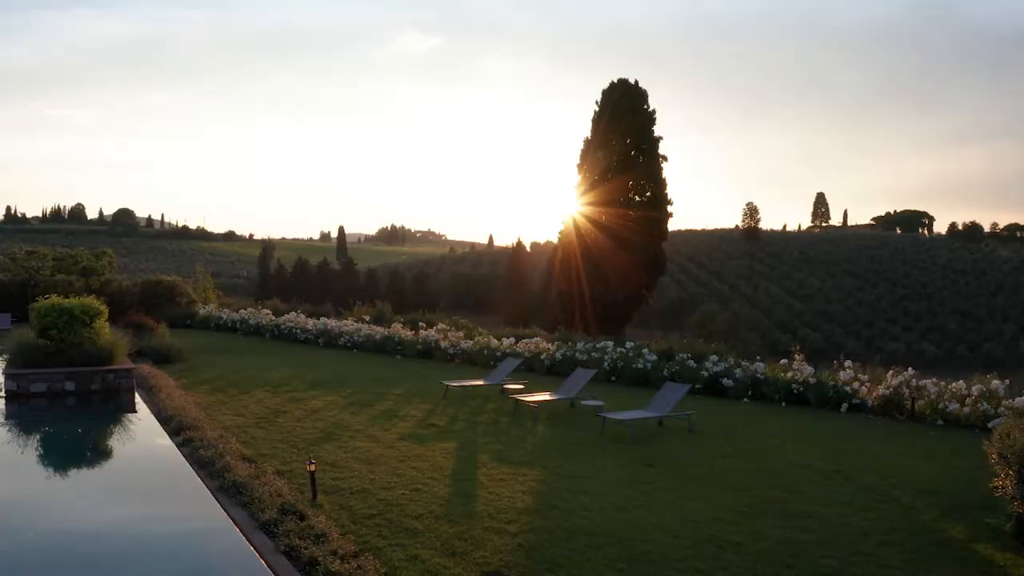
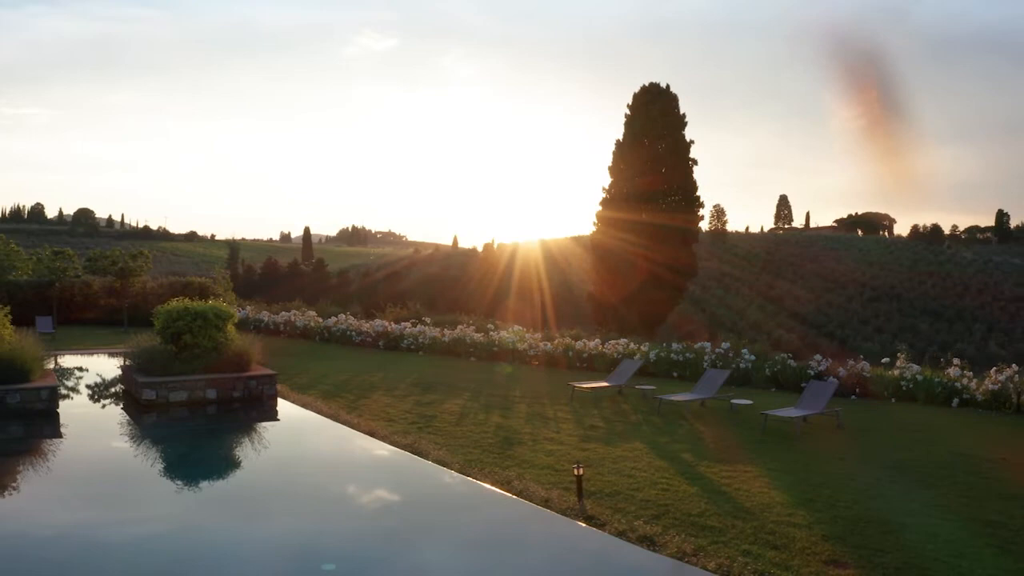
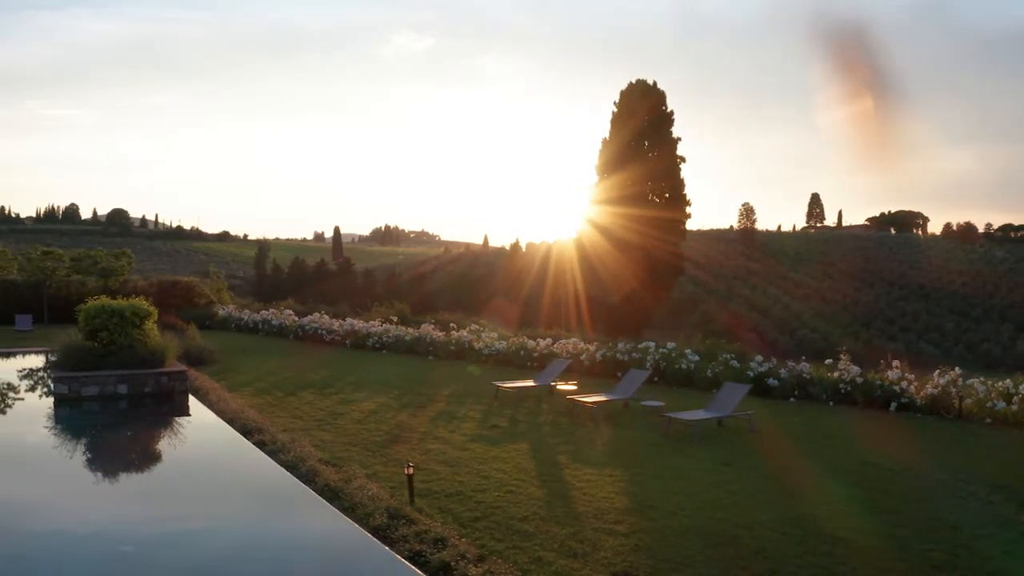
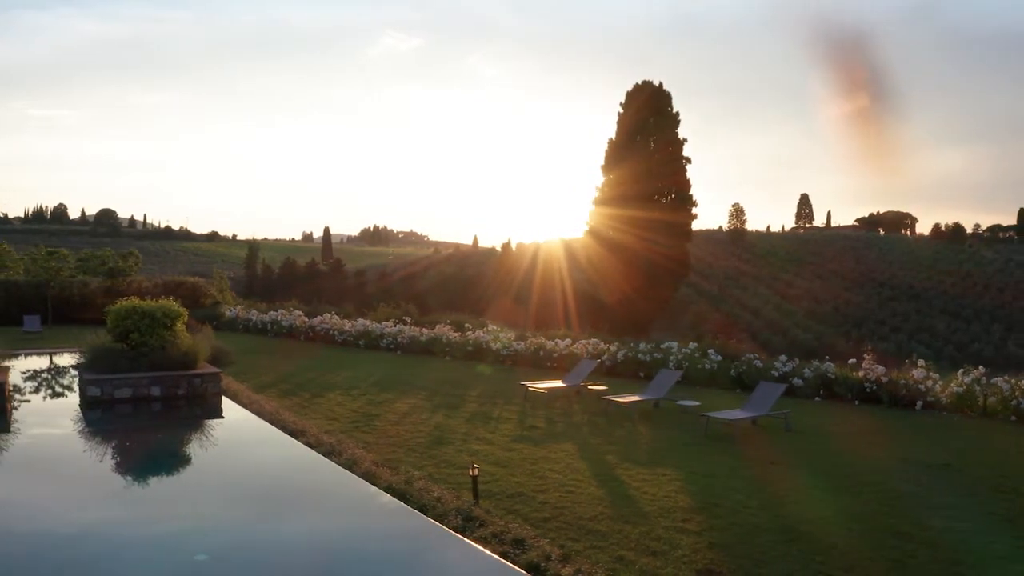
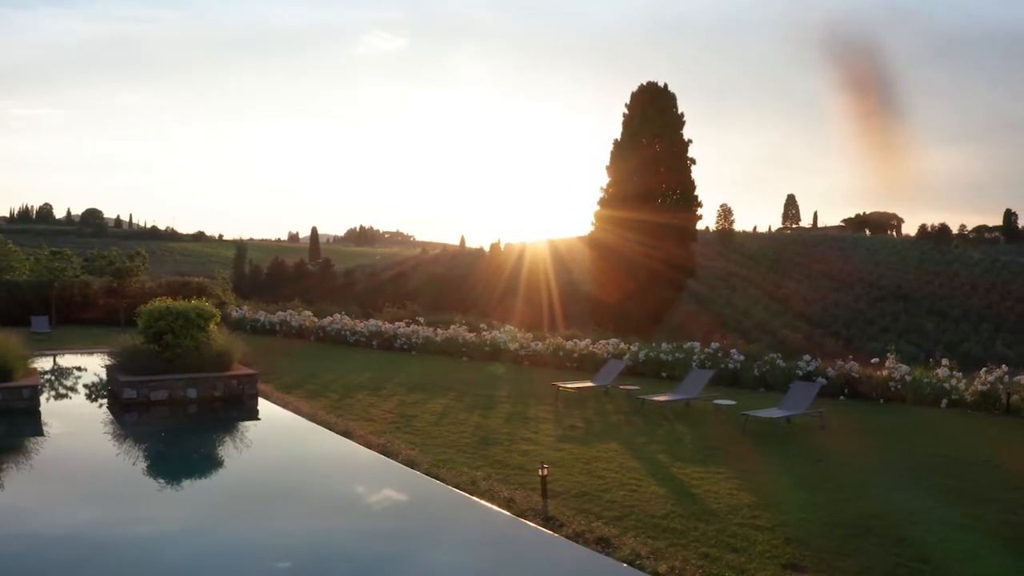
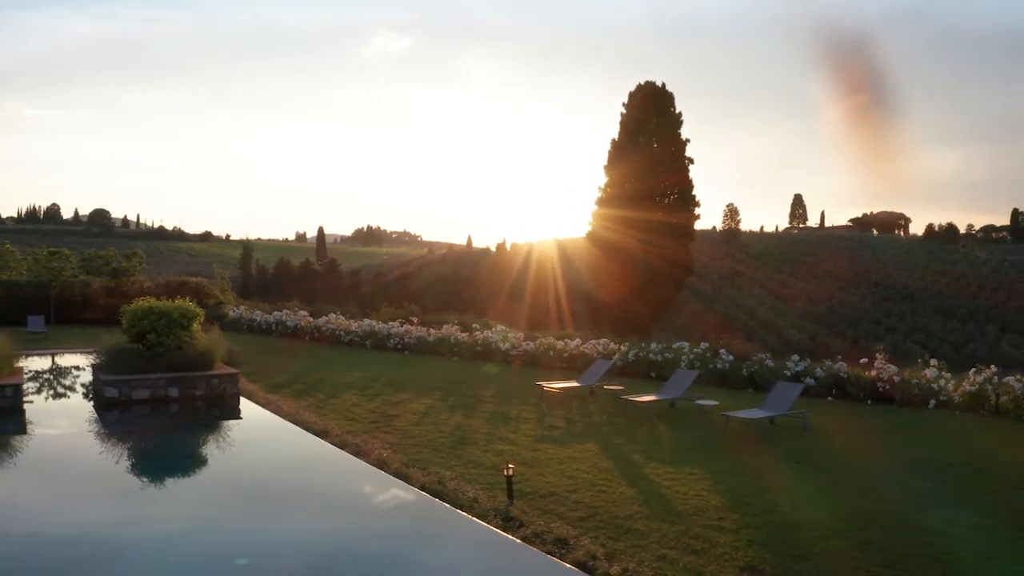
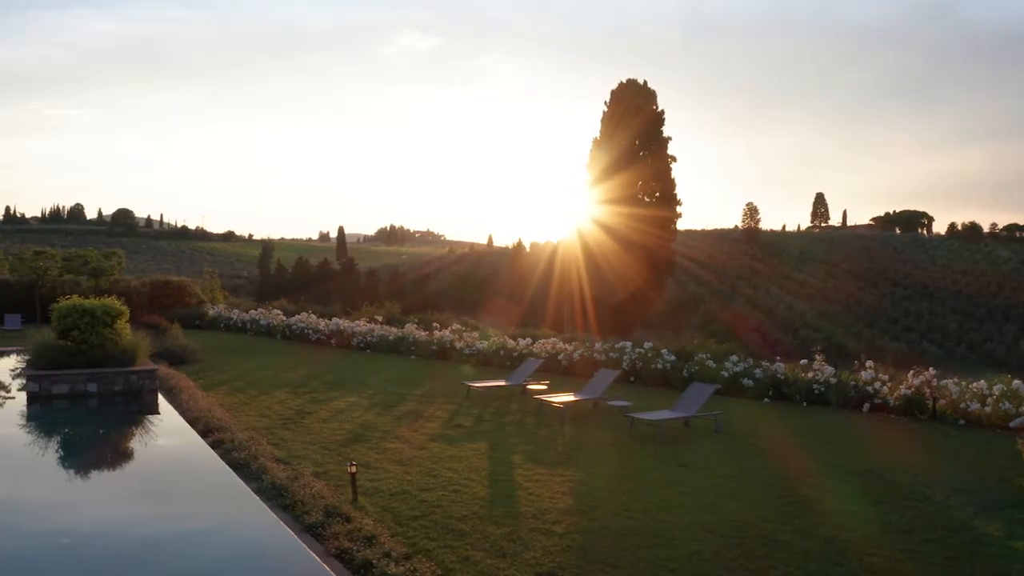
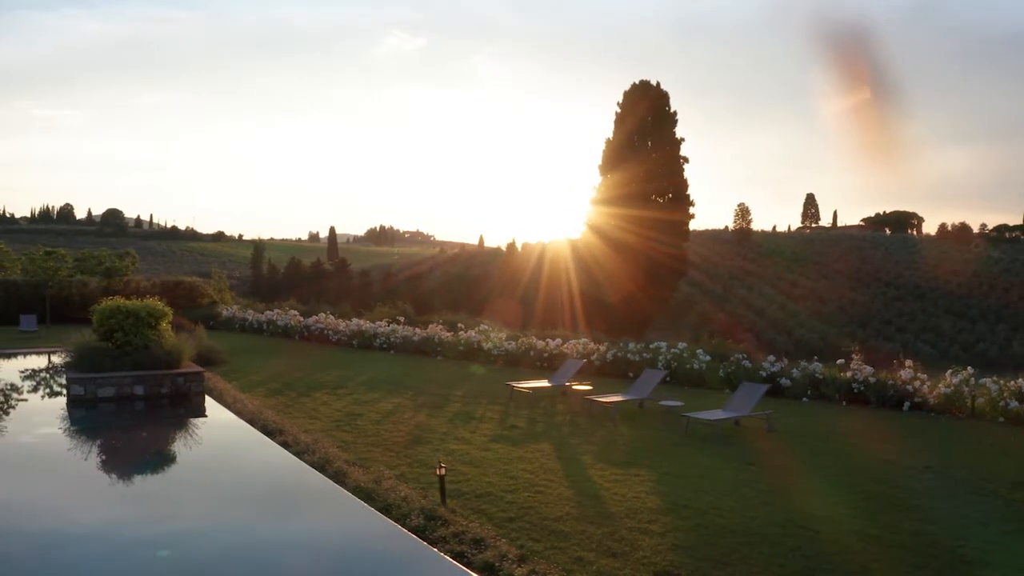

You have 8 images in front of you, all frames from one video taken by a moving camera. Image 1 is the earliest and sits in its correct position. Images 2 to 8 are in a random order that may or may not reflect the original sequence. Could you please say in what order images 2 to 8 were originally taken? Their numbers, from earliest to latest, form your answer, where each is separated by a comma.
7, 3, 8, 4, 6, 5, 2
